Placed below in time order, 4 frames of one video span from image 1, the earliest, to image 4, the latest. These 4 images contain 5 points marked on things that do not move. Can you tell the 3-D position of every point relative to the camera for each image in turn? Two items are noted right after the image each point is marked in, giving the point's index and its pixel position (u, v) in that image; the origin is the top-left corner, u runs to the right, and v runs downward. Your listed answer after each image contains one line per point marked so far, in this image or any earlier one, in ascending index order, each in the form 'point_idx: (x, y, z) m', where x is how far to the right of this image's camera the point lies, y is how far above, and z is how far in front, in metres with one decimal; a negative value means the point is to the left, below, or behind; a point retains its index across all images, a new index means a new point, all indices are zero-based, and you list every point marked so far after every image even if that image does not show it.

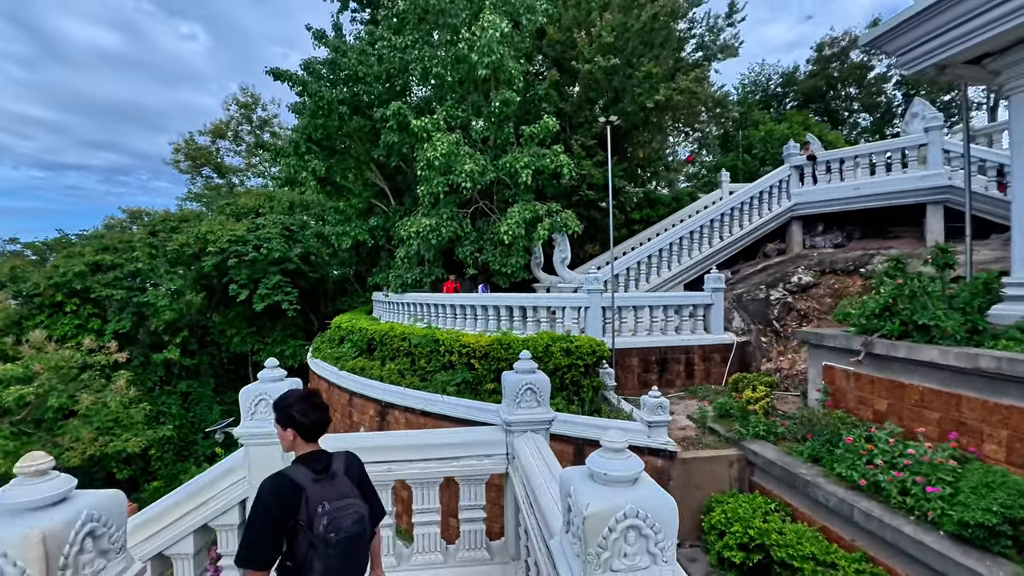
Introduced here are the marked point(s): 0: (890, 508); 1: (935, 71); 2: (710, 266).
0: (+2.3, -1.4, +2.9) m
1: (+3.8, +2.0, +4.3) m
2: (+3.3, +0.4, +8.0) m
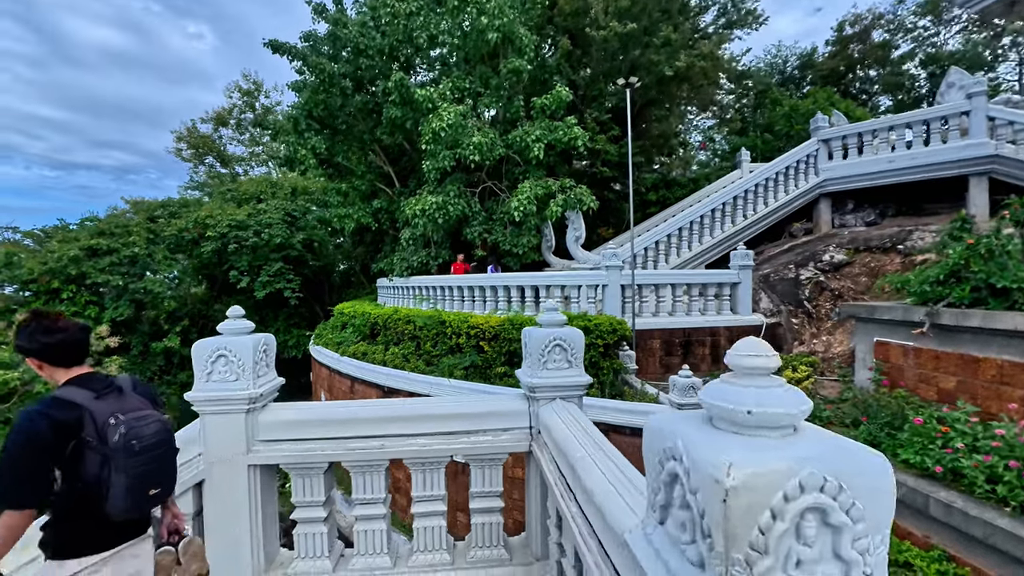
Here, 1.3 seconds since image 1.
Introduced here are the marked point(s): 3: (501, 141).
0: (+2.4, -1.1, +2.5) m
1: (+3.9, +2.2, +3.8) m
2: (+3.5, +0.7, +7.5) m
3: (-0.2, +2.2, +7.2) m
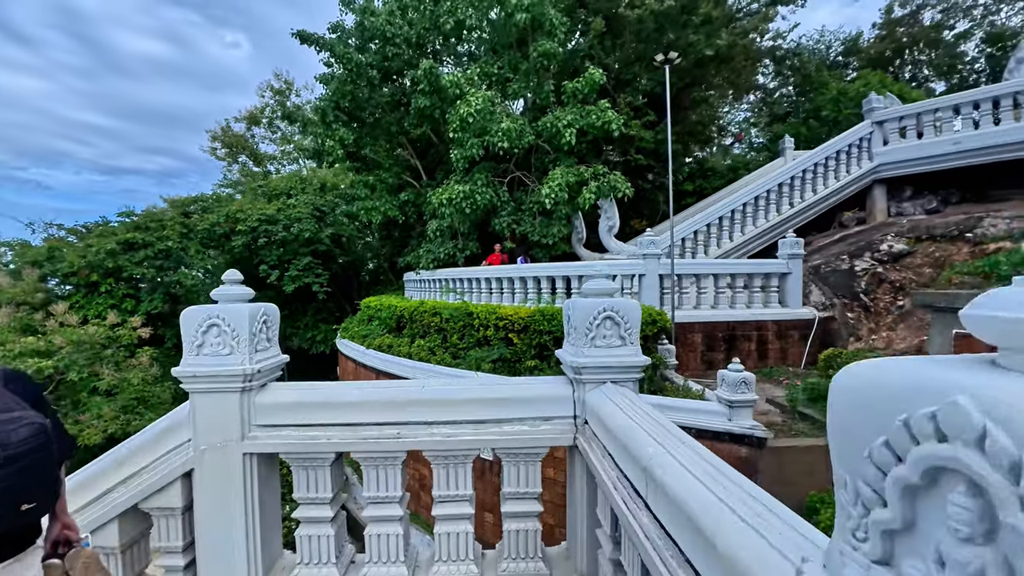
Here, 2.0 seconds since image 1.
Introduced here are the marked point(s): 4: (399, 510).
0: (+2.6, -1.0, +2.1) m
1: (+4.2, +2.3, +3.3) m
2: (+4.0, +0.8, +7.1) m
3: (+0.3, +2.3, +6.9) m
4: (-0.3, -0.7, +1.4) m
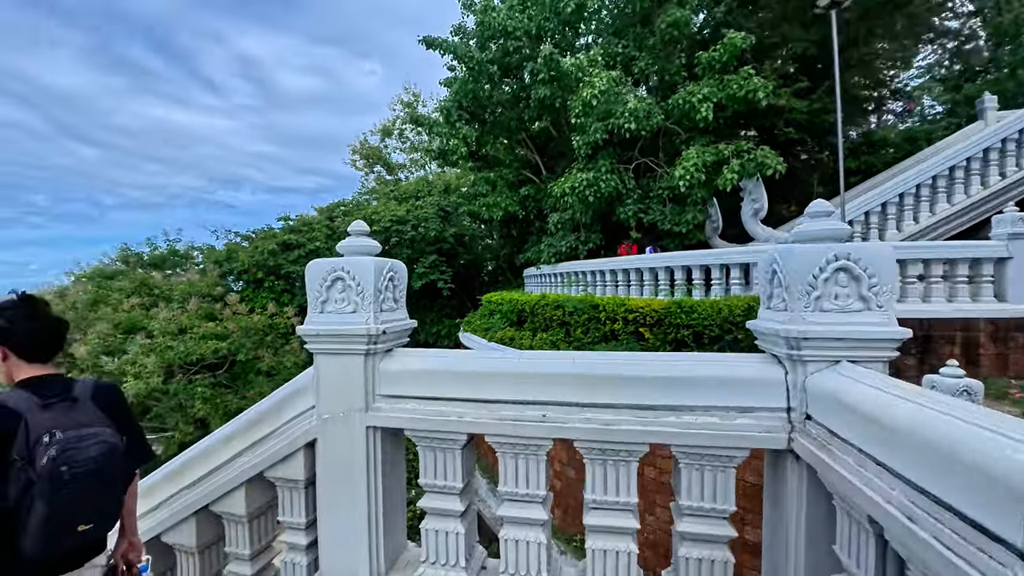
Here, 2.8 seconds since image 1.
0: (+3.1, -0.9, +1.1) m
1: (+4.9, +2.4, +1.9) m
2: (+5.6, +0.9, +5.6) m
3: (+2.0, +2.4, +6.4) m
4: (+0.1, -0.5, +1.2) m
